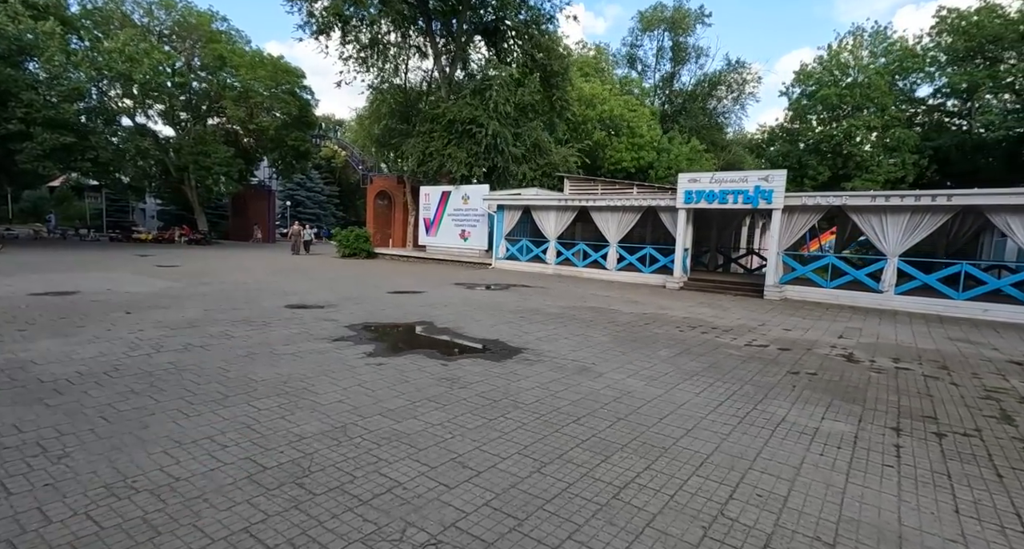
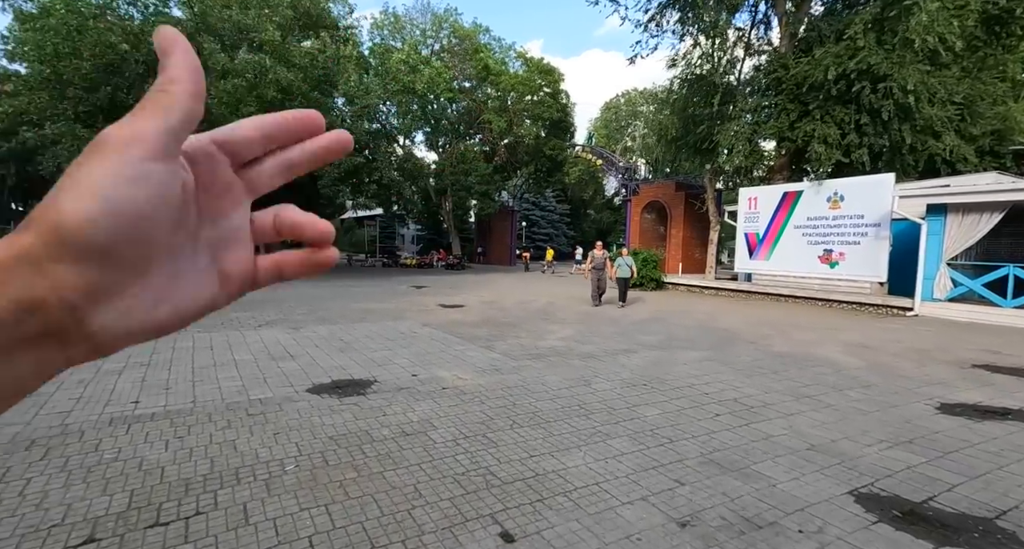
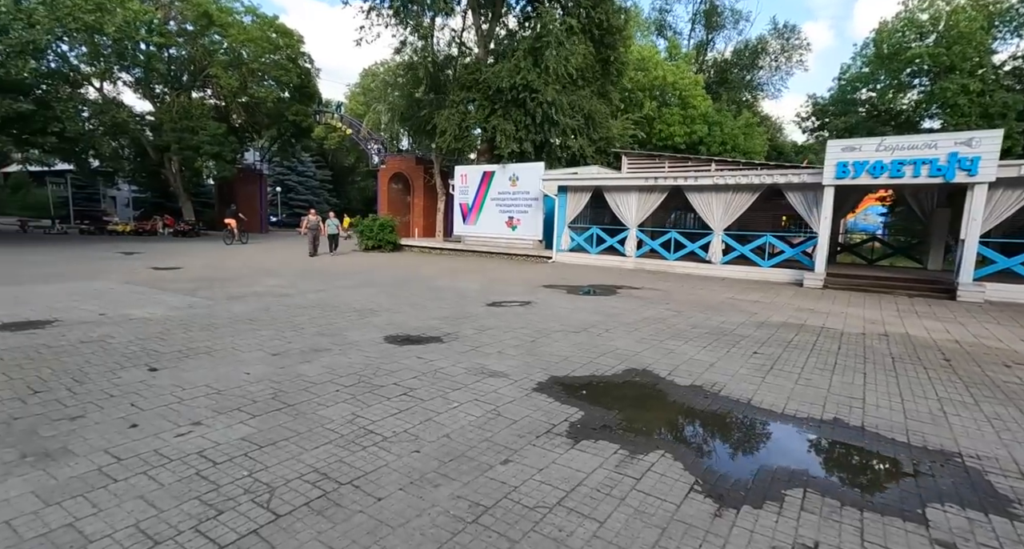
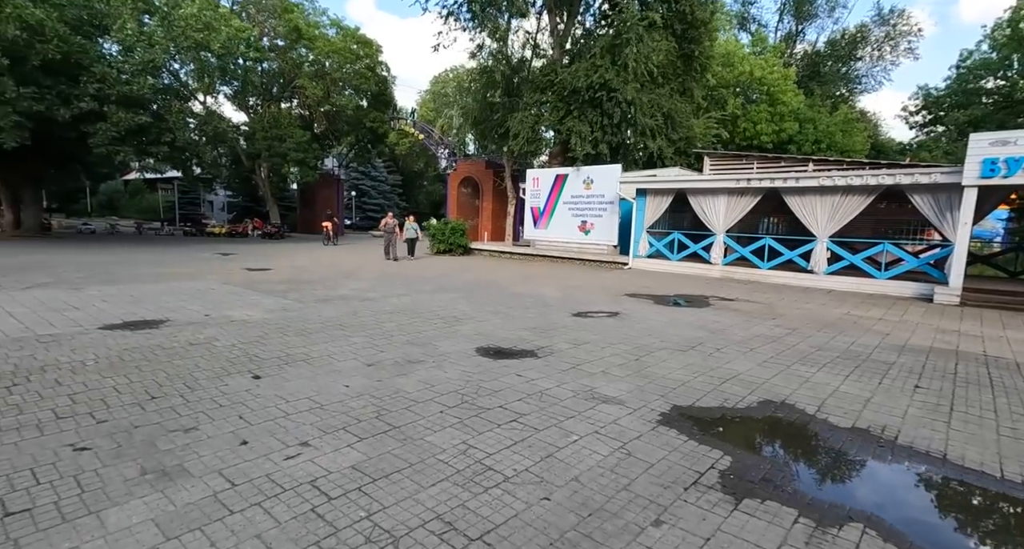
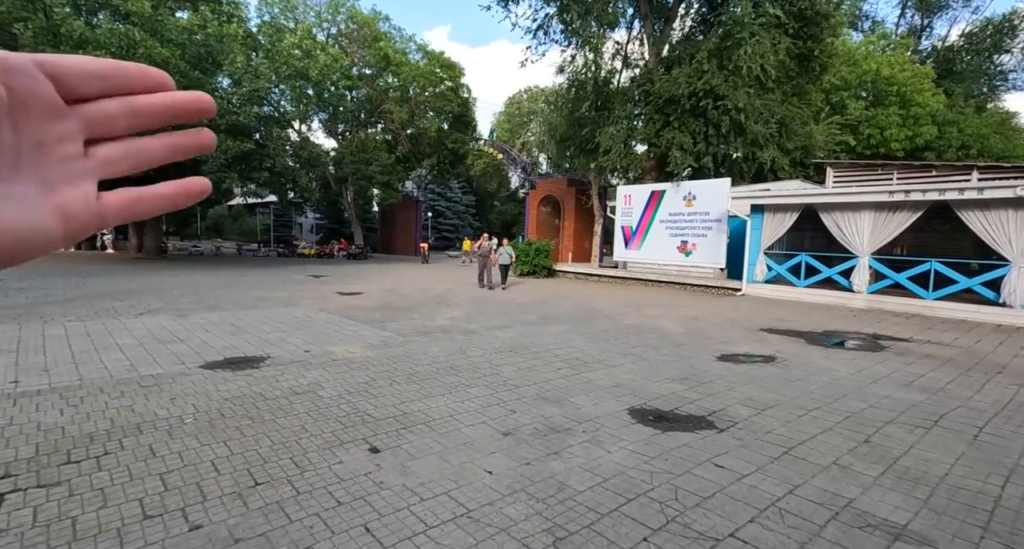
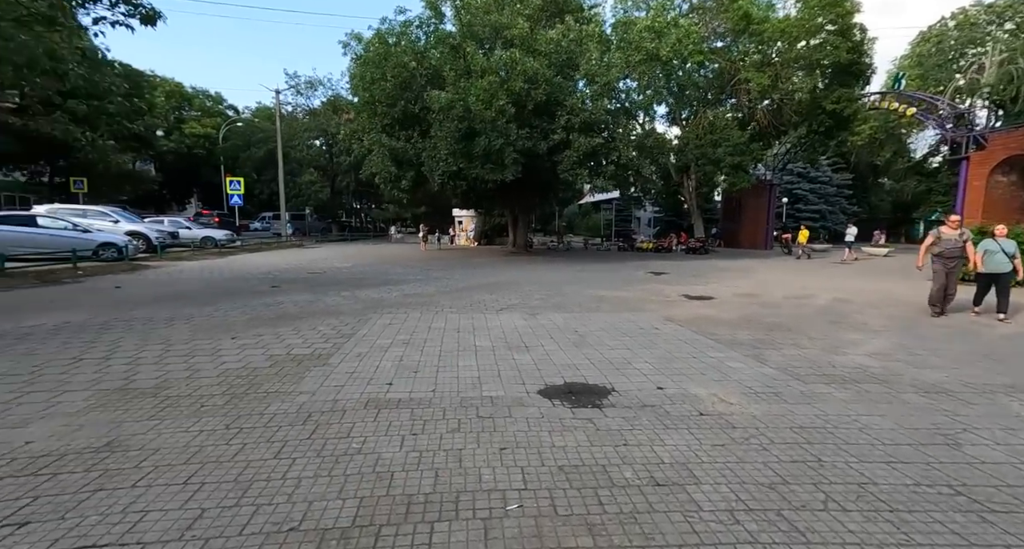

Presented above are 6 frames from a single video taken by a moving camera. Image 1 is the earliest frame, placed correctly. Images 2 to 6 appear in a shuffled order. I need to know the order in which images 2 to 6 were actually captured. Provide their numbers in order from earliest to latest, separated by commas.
3, 4, 5, 2, 6
